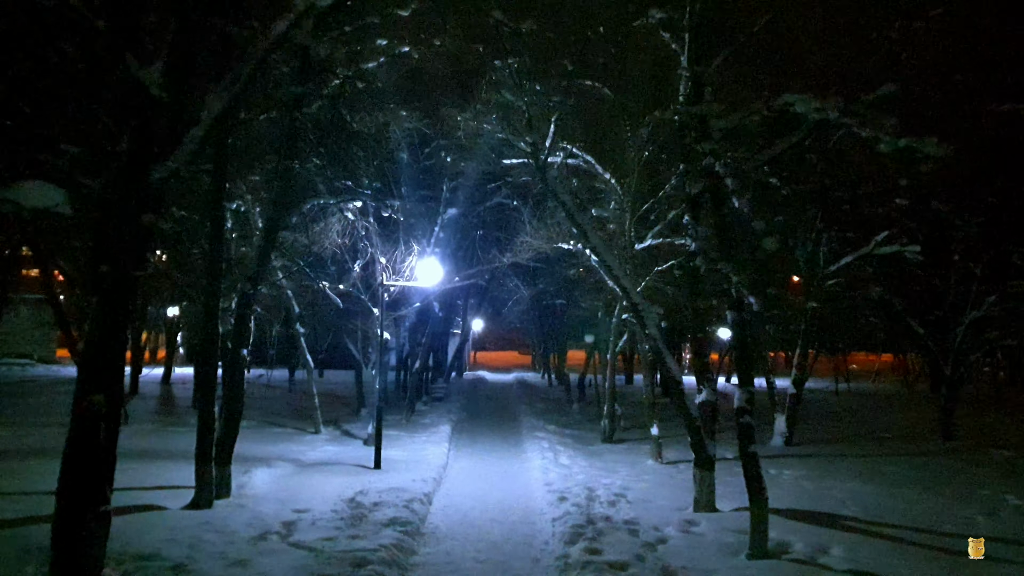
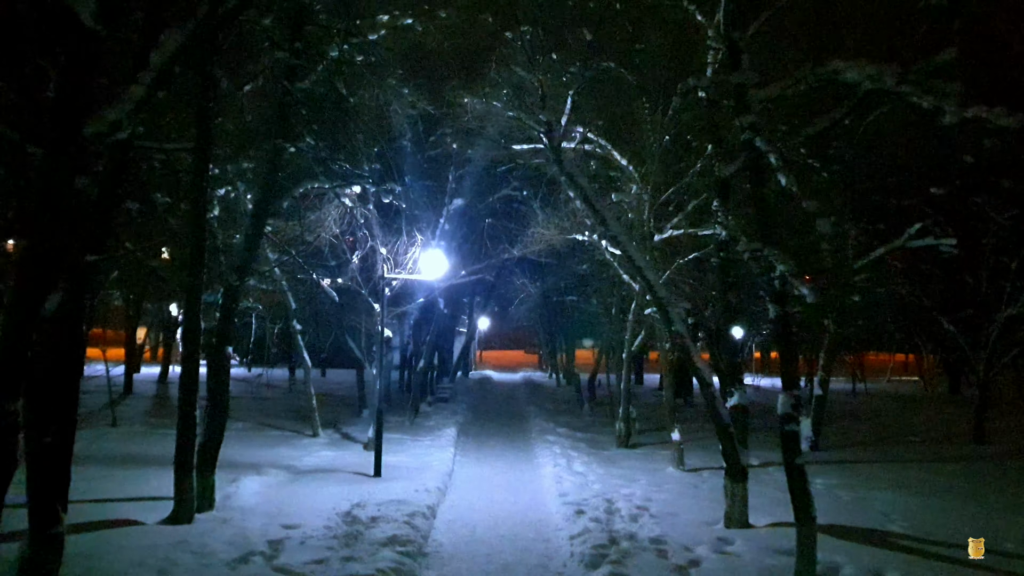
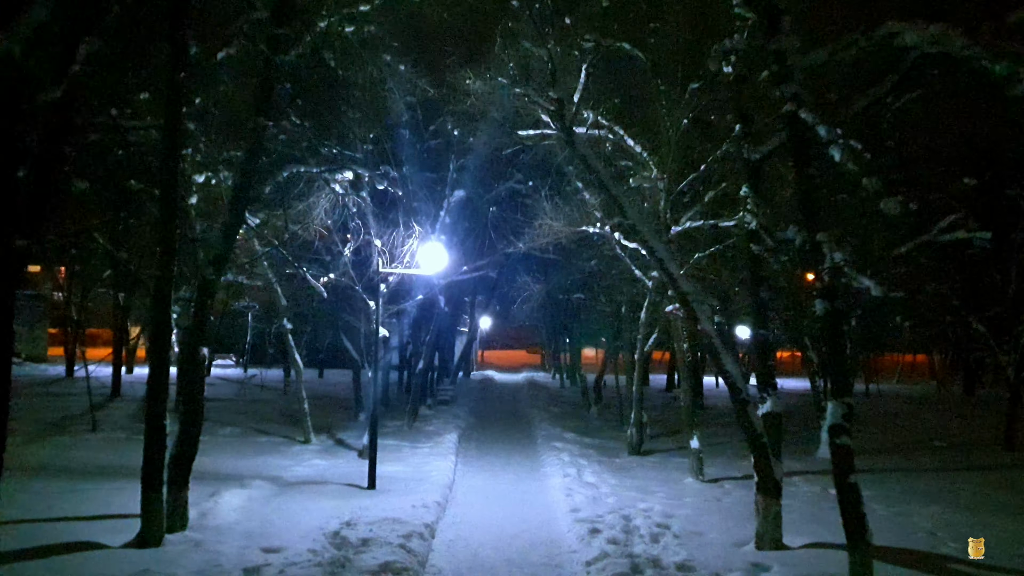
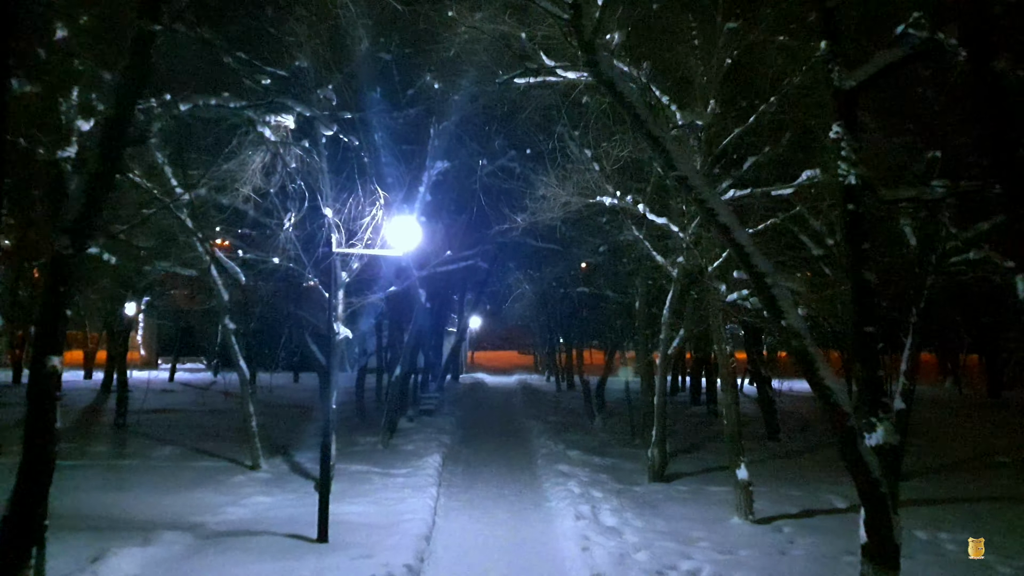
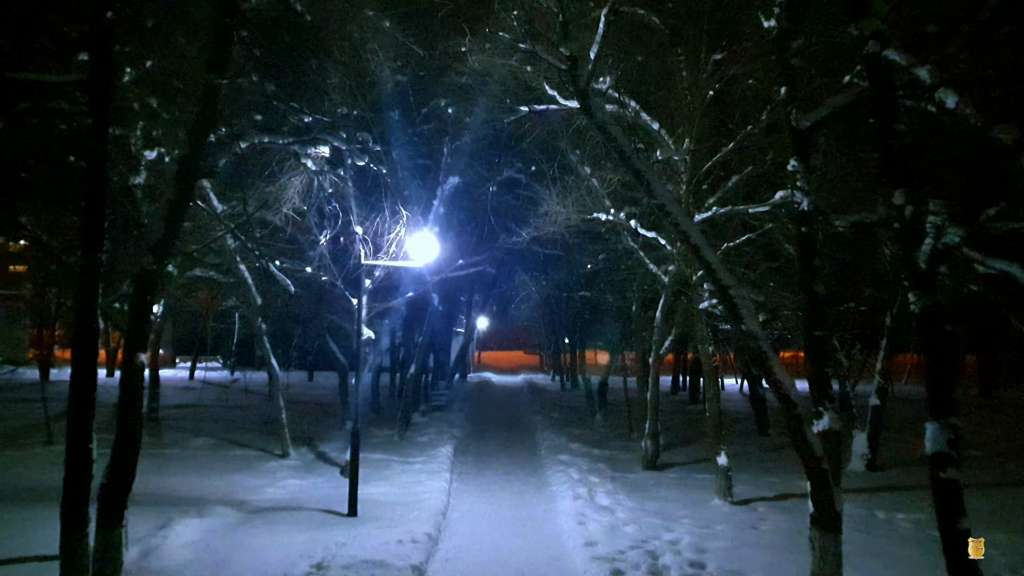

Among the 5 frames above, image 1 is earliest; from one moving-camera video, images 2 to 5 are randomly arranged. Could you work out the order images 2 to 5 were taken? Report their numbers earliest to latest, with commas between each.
2, 3, 5, 4
